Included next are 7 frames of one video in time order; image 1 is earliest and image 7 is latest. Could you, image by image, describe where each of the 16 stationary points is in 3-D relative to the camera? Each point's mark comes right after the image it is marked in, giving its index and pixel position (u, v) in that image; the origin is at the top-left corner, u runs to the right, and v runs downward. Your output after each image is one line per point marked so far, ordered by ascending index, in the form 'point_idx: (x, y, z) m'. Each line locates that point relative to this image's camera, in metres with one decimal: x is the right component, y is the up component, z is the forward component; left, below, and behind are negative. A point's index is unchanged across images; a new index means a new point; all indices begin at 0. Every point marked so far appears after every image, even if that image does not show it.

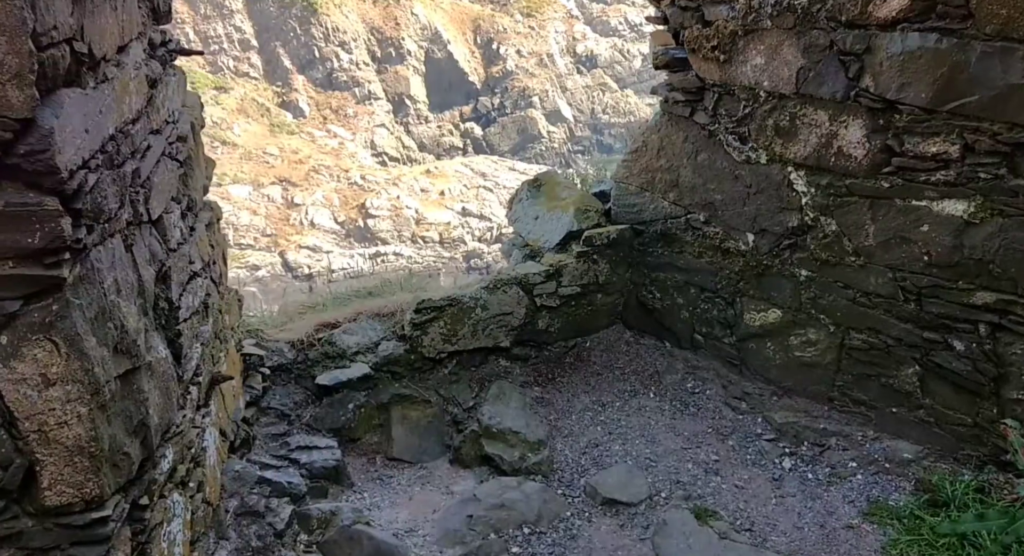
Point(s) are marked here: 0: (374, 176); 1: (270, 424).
0: (-3.6, +3.2, +27.5) m
1: (-1.3, -0.8, +5.2) m
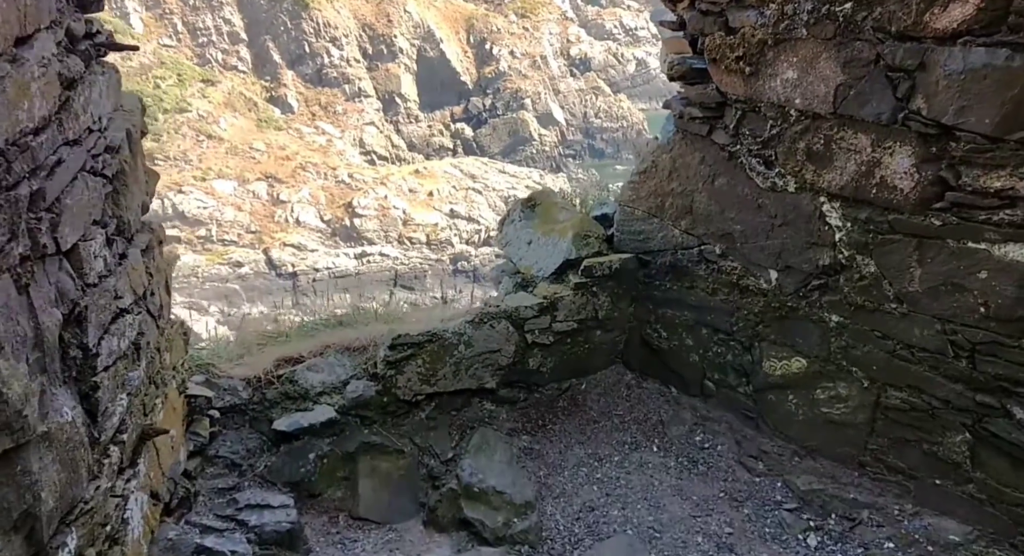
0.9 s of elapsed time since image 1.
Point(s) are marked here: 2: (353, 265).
0: (-3.9, +3.0, +26.9) m
1: (-1.4, -0.9, +4.5) m
2: (-5.3, +0.5, +34.3) m
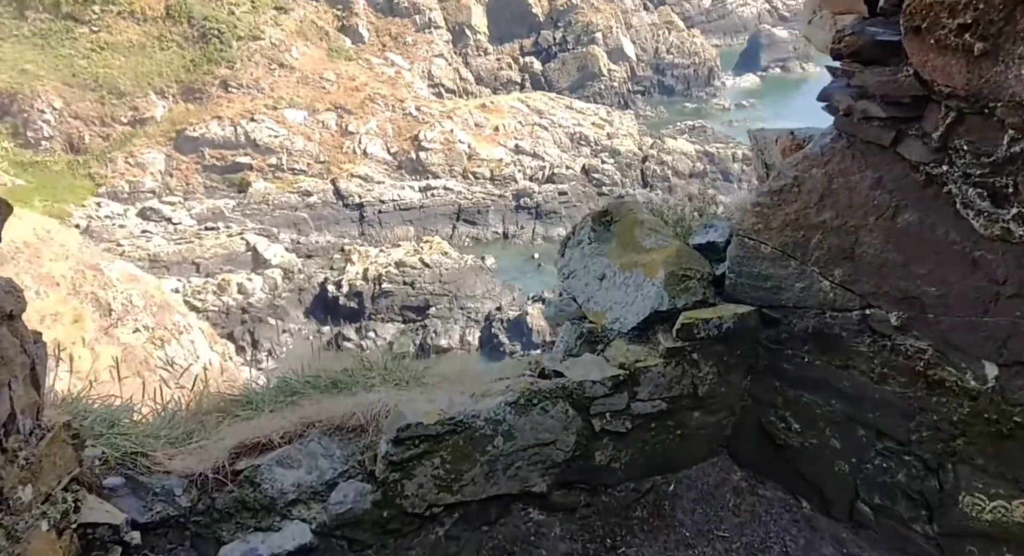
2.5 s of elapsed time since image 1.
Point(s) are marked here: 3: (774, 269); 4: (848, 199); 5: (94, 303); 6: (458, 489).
0: (-2.1, +4.4, +25.2) m
1: (-1.2, -1.1, +3.0) m
2: (-3.1, +2.4, +32.8) m
3: (+0.9, 0.0, +3.4) m
4: (+1.1, +0.3, +3.2) m
5: (-7.6, -0.5, +17.8) m
6: (-0.2, -0.7, +3.4) m
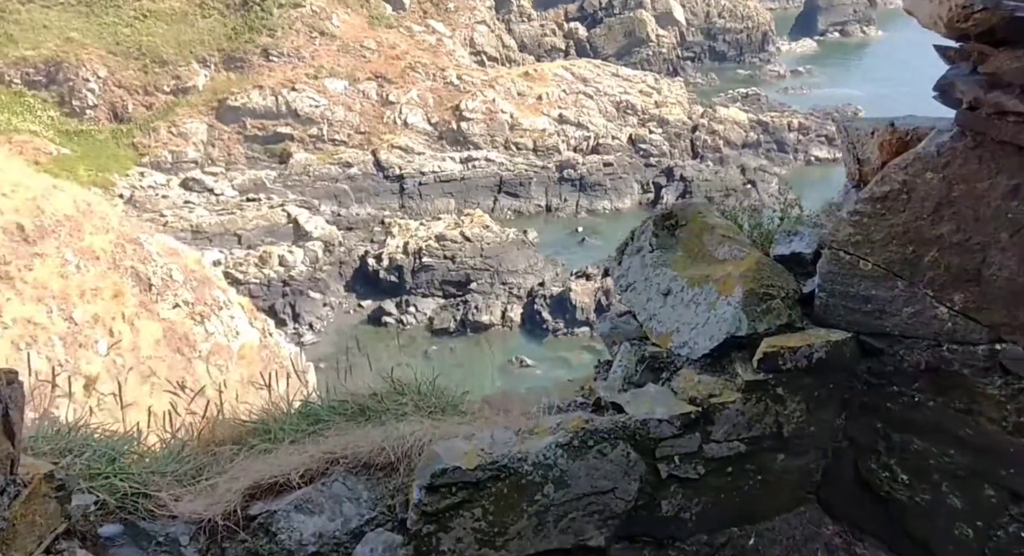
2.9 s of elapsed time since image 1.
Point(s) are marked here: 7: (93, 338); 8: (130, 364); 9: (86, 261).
0: (-1.0, +5.0, +24.6) m
1: (-1.0, -1.2, +2.6) m
2: (-1.7, +3.3, +32.4) m
3: (+1.1, 0.0, +2.9) m
4: (+1.2, +0.2, +2.6) m
5: (-6.8, 0.0, +17.7) m
6: (0.0, -0.8, +2.9) m
7: (-6.4, -0.8, +14.8) m
8: (-5.8, -1.3, +14.8) m
9: (-7.5, +0.3, +17.2) m
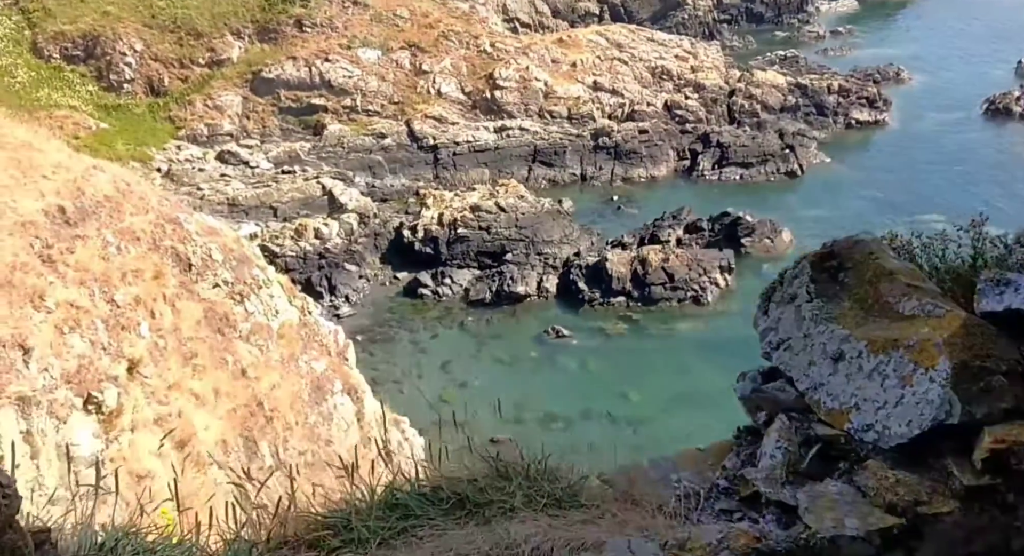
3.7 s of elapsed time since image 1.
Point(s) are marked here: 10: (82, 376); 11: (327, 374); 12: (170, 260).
0: (-0.2, +5.8, +24.3) m
1: (-1.0, -1.3, +2.6) m
2: (-0.5, +4.3, +32.1) m
3: (+1.1, -0.1, +2.7) m
4: (+1.2, +0.1, +2.4) m
5: (-6.2, +0.4, +17.8) m
6: (0.0, -0.9, +2.8) m
7: (-5.9, -0.5, +14.9) m
8: (-5.3, -1.0, +15.0) m
9: (-6.9, +0.6, +17.4) m
10: (-6.1, -1.3, +13.6) m
11: (-3.2, -1.5, +16.5) m
12: (-6.3, +0.4, +17.8) m
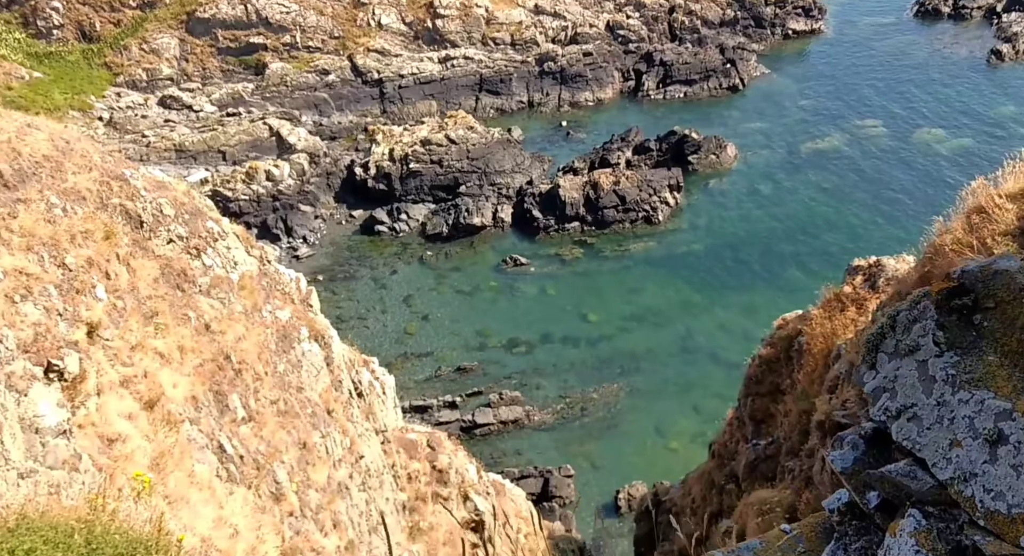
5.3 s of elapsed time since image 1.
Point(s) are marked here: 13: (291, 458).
0: (-1.7, +7.4, +24.1) m
1: (-1.0, -1.7, +3.1) m
2: (-2.3, +6.7, +32.0) m
3: (+1.0, -0.3, +3.2) m
4: (+1.2, -0.1, +2.9) m
5: (-7.0, +1.1, +17.8) m
6: (0.0, -1.2, +3.3) m
7: (-6.5, -0.1, +15.1) m
8: (-5.9, -0.5, +15.2) m
9: (-7.7, +1.2, +17.4) m
10: (-6.6, -1.0, +13.8) m
11: (-3.9, -0.8, +16.9) m
12: (-7.1, +1.0, +17.9) m
13: (-3.4, -2.7, +14.6) m
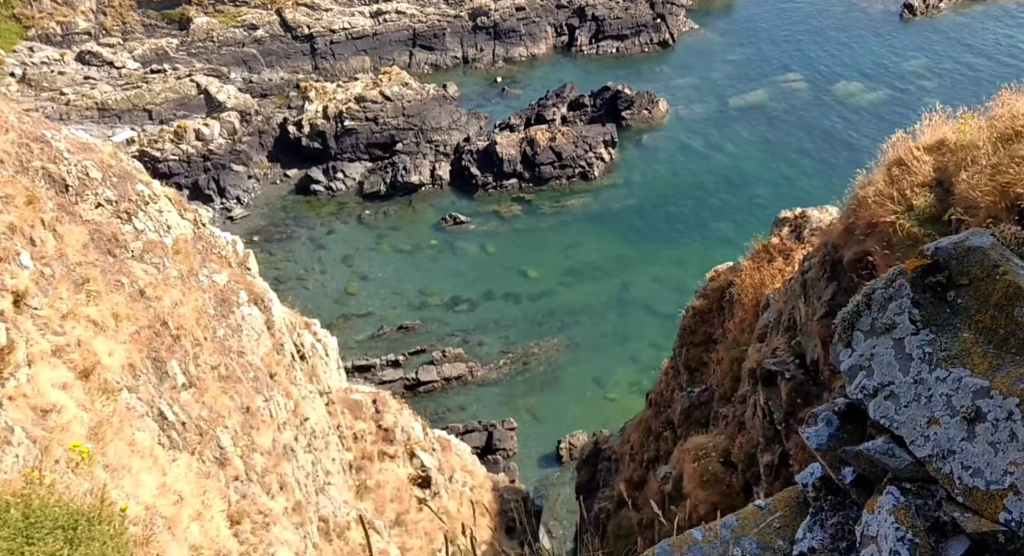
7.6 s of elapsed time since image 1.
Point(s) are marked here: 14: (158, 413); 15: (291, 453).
0: (-3.3, +8.4, +23.6) m
1: (-0.7, -1.7, +3.4) m
2: (-4.6, +8.1, +31.5) m
3: (+1.3, -0.4, +3.5) m
4: (+1.4, -0.2, +3.2) m
5: (-8.0, +1.6, +17.3) m
6: (+0.2, -1.2, +3.6) m
7: (-7.2, +0.3, +14.8) m
8: (-6.6, 0.0, +14.9) m
9: (-8.7, +1.8, +16.8) m
10: (-7.2, -0.6, +13.5) m
11: (-4.7, -0.2, +16.8) m
12: (-8.0, +1.6, +17.4) m
13: (-4.0, -2.2, +14.6) m
14: (-4.7, -1.9, +13.4) m
15: (-3.4, -2.8, +15.3) m
